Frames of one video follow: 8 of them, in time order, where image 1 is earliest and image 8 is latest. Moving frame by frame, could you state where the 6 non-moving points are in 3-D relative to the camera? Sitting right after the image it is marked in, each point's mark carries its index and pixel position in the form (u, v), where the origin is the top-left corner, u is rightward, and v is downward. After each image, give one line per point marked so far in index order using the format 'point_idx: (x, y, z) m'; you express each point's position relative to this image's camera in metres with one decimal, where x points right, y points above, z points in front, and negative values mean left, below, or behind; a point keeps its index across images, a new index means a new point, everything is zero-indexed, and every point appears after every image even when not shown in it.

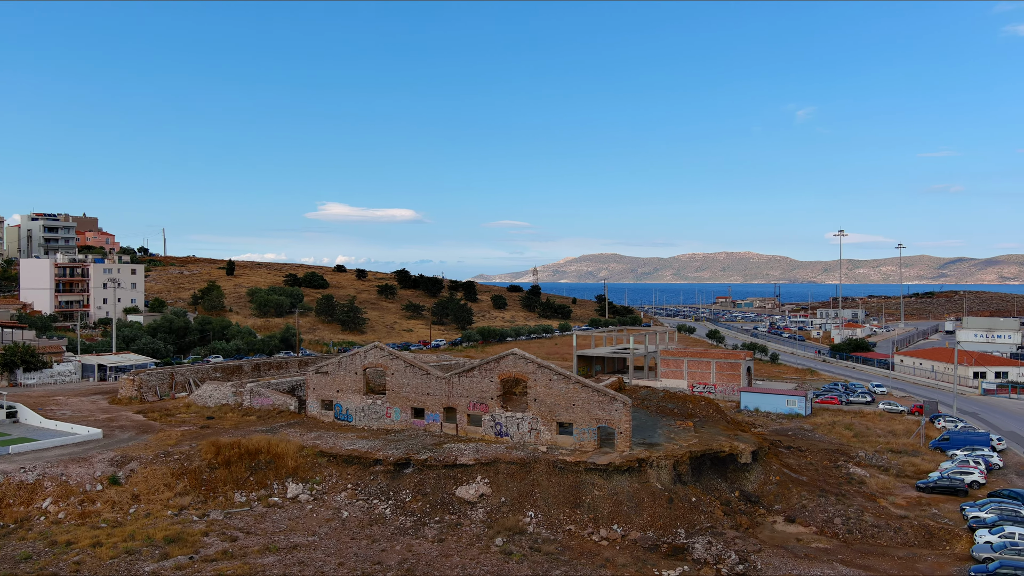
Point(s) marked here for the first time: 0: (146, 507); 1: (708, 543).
0: (-11.1, -6.9, +18.7) m
1: (+6.2, -7.9, +18.5) m
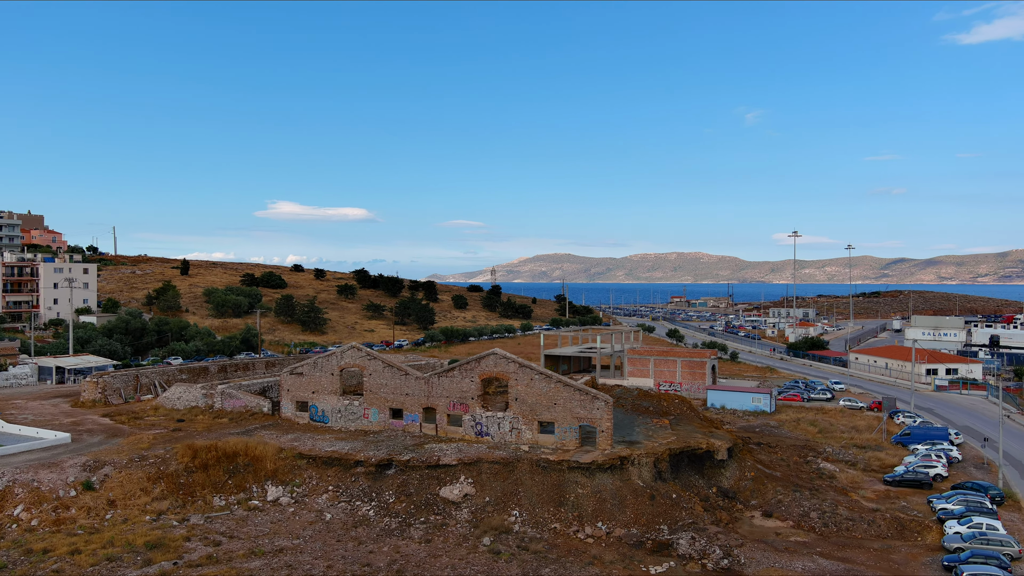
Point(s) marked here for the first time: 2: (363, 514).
0: (-11.6, -6.8, +18.2) m
1: (+5.7, -7.9, +18.7) m
2: (-4.9, -7.4, +19.7) m
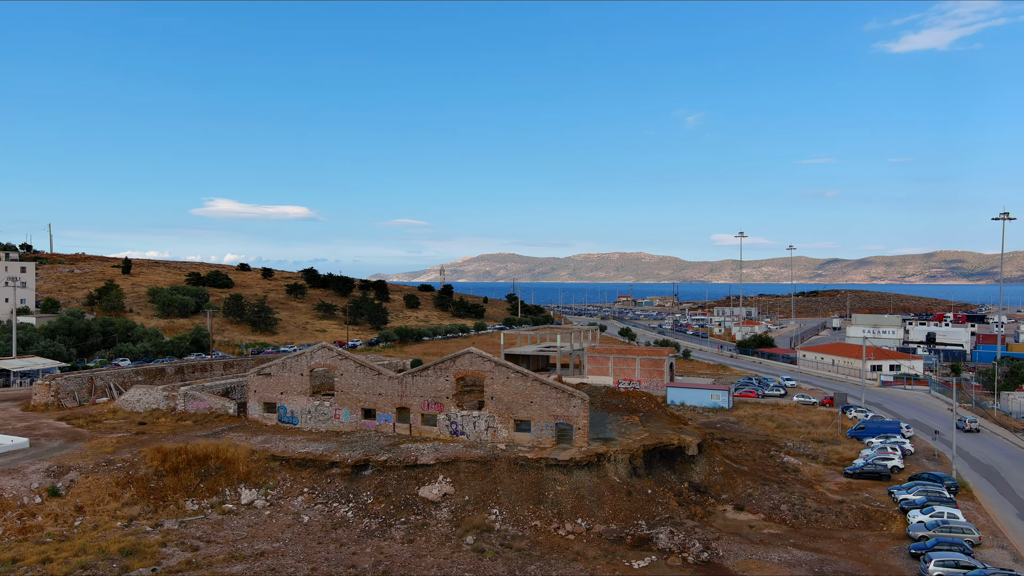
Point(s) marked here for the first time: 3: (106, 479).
0: (-12.1, -6.8, +17.5) m
1: (+5.1, -7.8, +19.1) m
2: (-5.5, -7.4, +19.4) m
3: (-13.0, -6.1, +19.3) m
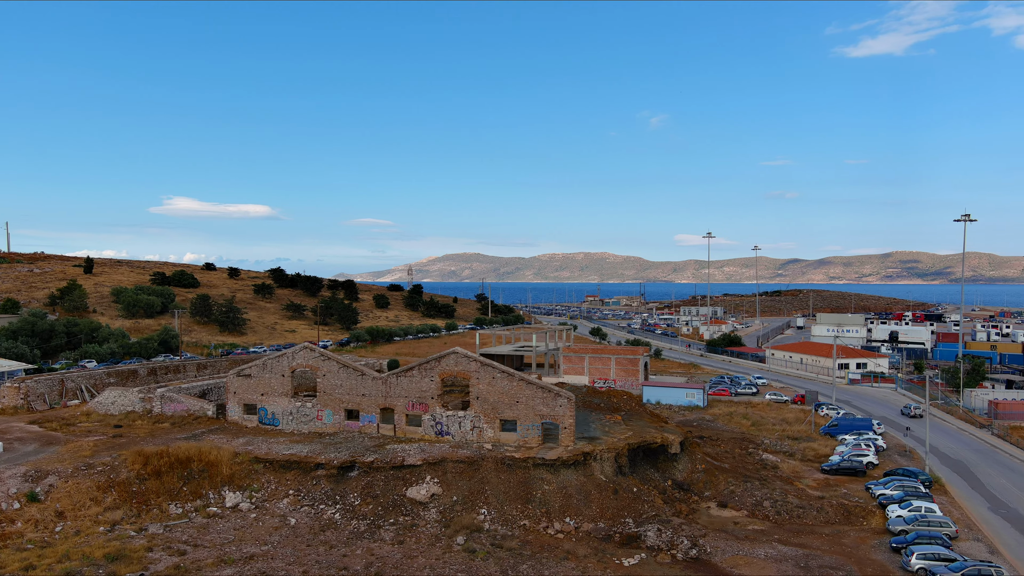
0: (-12.4, -6.7, +17.1) m
1: (+4.7, -7.8, +19.3) m
2: (-5.9, -7.4, +19.2) m
3: (-13.4, -6.1, +18.8) m
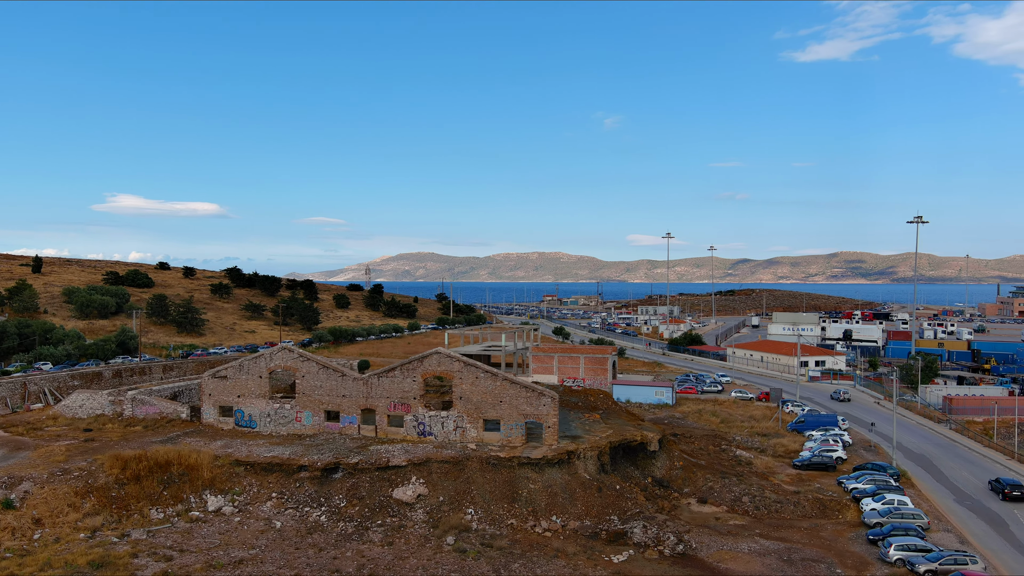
0: (-12.7, -6.7, +16.6) m
1: (+4.3, -7.8, +19.6) m
2: (-6.3, -7.4, +19.0) m
3: (-13.7, -6.1, +18.3) m
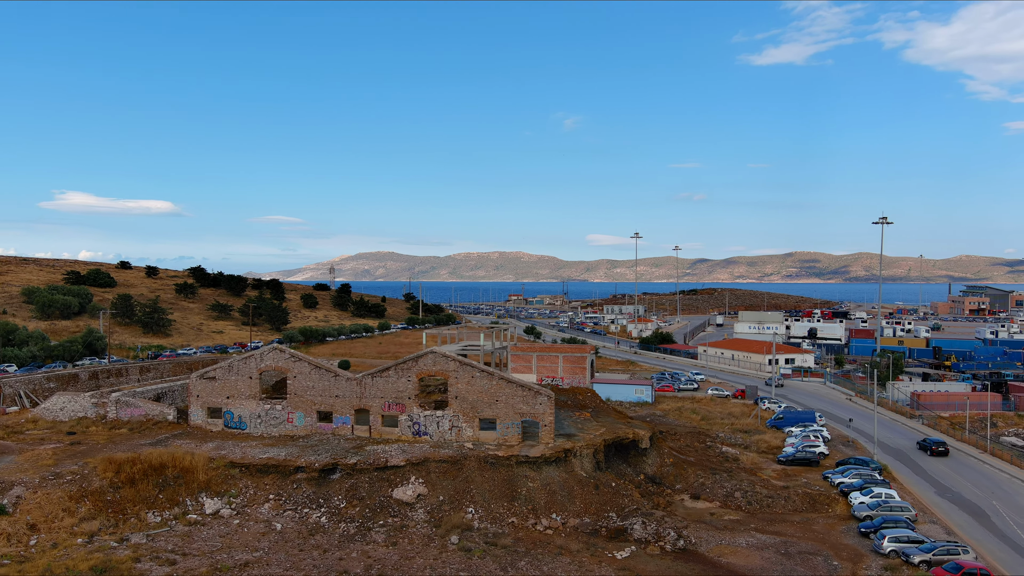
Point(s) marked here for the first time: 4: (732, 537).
0: (-12.6, -6.8, +16.2) m
1: (+4.3, -7.8, +19.8) m
2: (-6.3, -7.4, +18.9) m
3: (-13.7, -6.1, +17.9) m
4: (+7.2, -8.1, +19.6) m
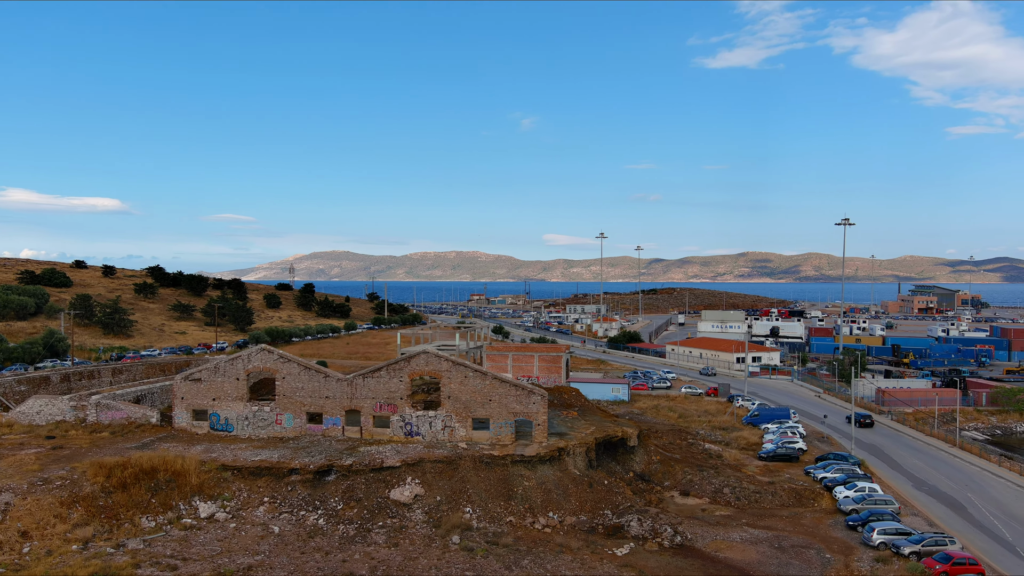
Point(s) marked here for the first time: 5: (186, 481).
0: (-12.6, -6.8, +15.9) m
1: (+4.2, -7.8, +20.0) m
2: (-6.3, -7.4, +18.7) m
3: (-13.7, -6.2, +17.5) m
4: (+7.1, -8.1, +19.9) m
5: (-10.6, -6.3, +19.5) m
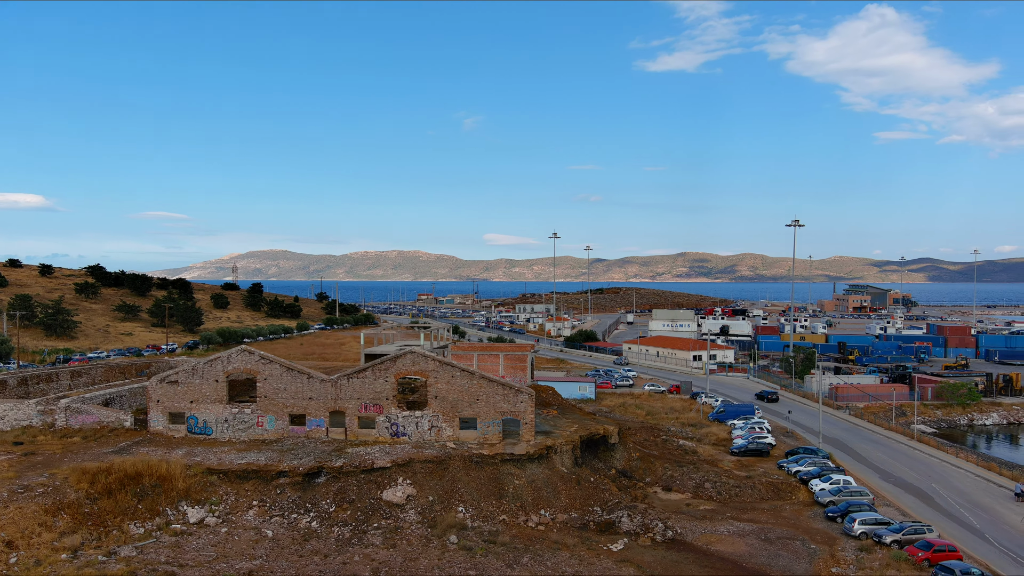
0: (-12.6, -6.8, +15.4) m
1: (+4.0, -7.8, +20.4) m
2: (-6.5, -7.4, +18.6) m
3: (-13.8, -6.2, +16.9) m
4: (+6.8, -8.1, +20.4) m
5: (-10.8, -6.3, +19.1) m
